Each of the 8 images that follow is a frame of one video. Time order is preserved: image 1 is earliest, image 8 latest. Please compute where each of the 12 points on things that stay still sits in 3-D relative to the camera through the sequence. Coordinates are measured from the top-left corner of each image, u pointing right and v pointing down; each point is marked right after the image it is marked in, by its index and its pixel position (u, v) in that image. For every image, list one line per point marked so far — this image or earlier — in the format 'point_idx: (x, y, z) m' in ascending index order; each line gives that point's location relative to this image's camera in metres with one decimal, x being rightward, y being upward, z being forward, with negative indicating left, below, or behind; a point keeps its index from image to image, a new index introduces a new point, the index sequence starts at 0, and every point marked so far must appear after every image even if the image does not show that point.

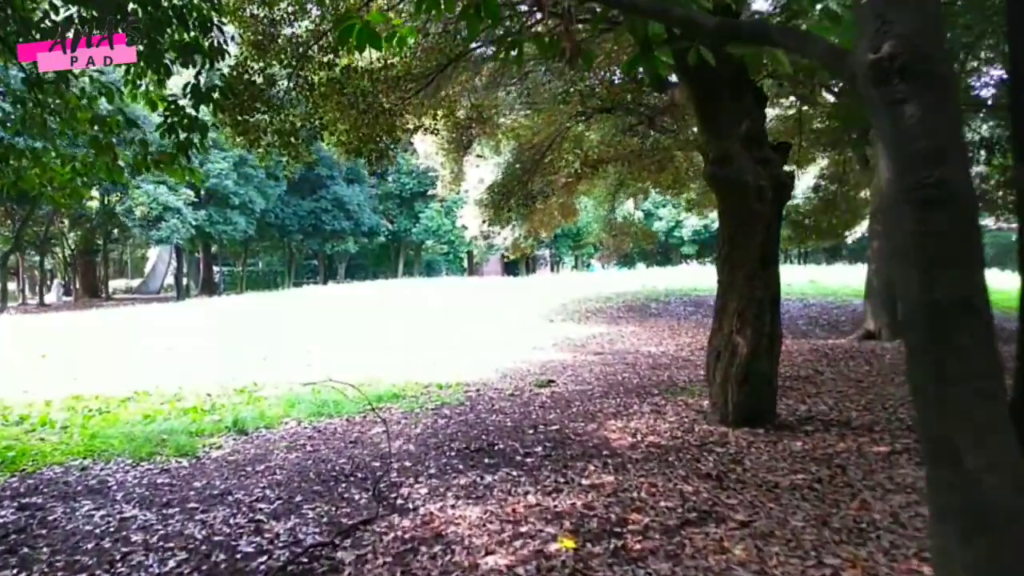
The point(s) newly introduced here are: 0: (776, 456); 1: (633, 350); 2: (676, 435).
0: (+2.0, -1.2, +5.6) m
1: (+1.9, -1.0, +12.2) m
2: (+1.3, -1.2, +6.1) m
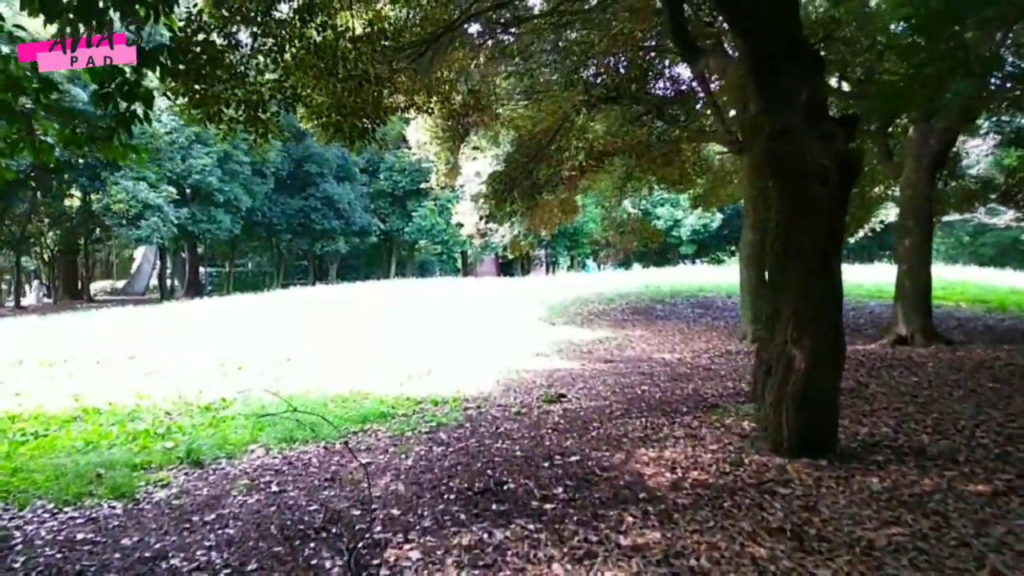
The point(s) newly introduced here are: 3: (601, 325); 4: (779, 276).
0: (+2.0, -1.3, +4.5) m
1: (+2.0, -1.0, +11.1) m
2: (+1.4, -1.2, +5.0) m
3: (+1.8, -0.8, +15.9) m
4: (+1.9, +0.1, +5.5) m
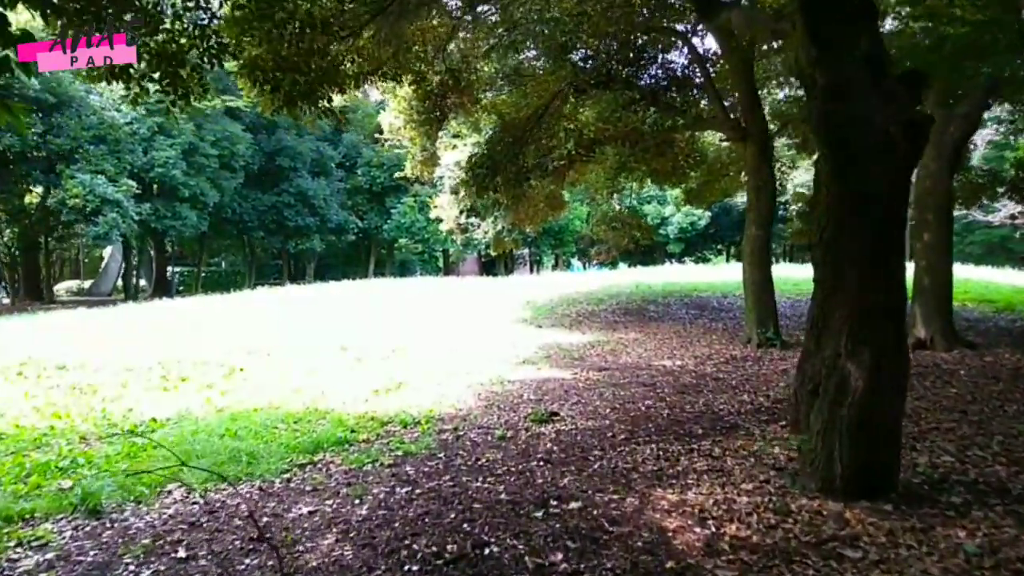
0: (+2.0, -1.3, +3.4) m
1: (+1.7, -1.0, +10.0) m
2: (+1.3, -1.2, +3.9) m
3: (+1.5, -0.8, +14.8) m
4: (+1.8, +0.1, +4.4) m
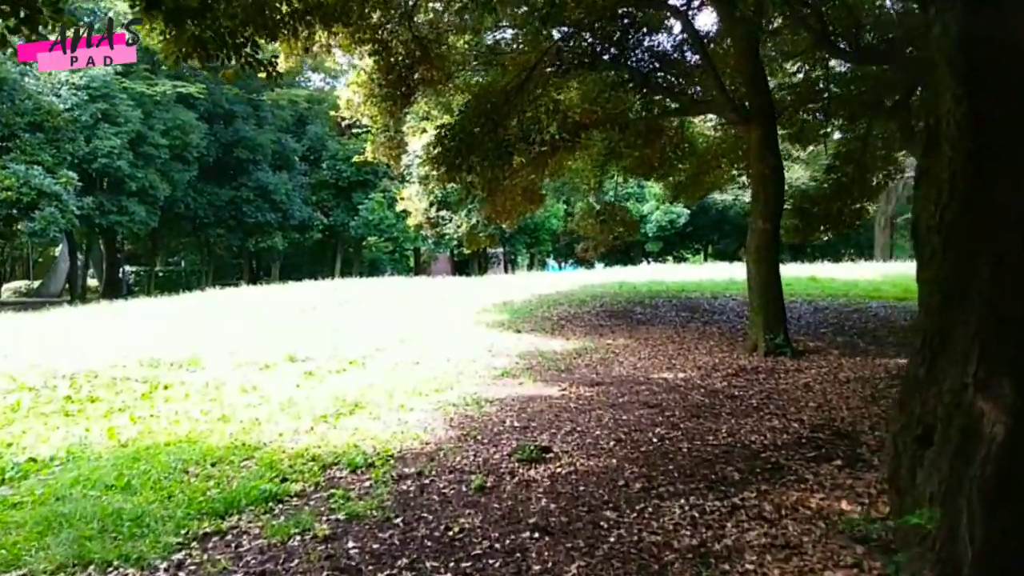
0: (+1.9, -1.3, +2.0) m
1: (+1.5, -1.0, +8.6) m
2: (+1.3, -1.2, +2.5) m
3: (+1.1, -0.8, +13.4) m
4: (+1.8, +0.1, +3.0) m
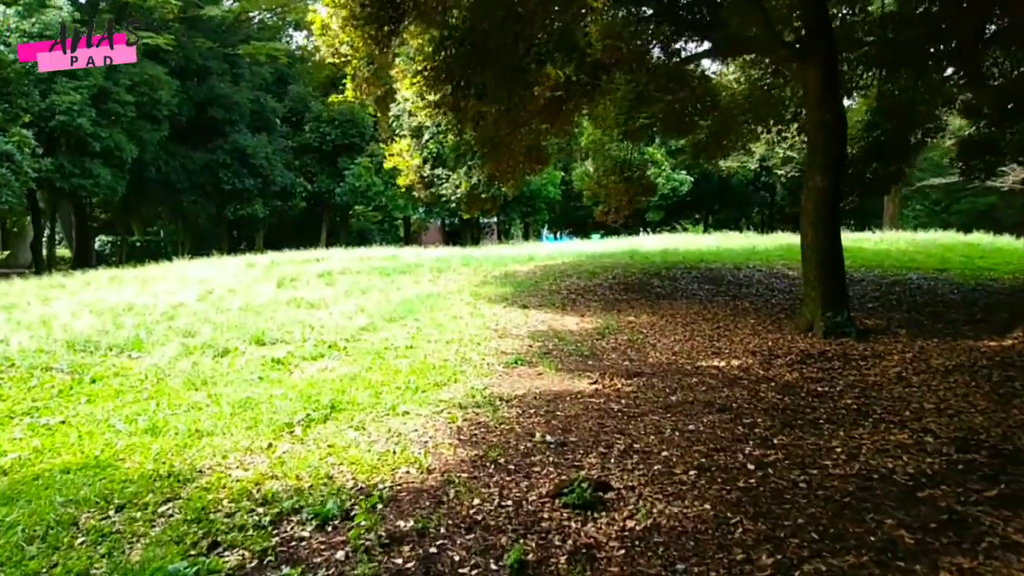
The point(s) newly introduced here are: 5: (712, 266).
0: (+2.2, -1.2, +0.4) m
1: (+1.6, -0.7, +7.0) m
2: (+1.5, -1.1, +0.9) m
3: (+1.1, -0.3, +11.8) m
4: (+2.0, +0.2, +1.4) m
5: (+4.1, +0.5, +15.5) m
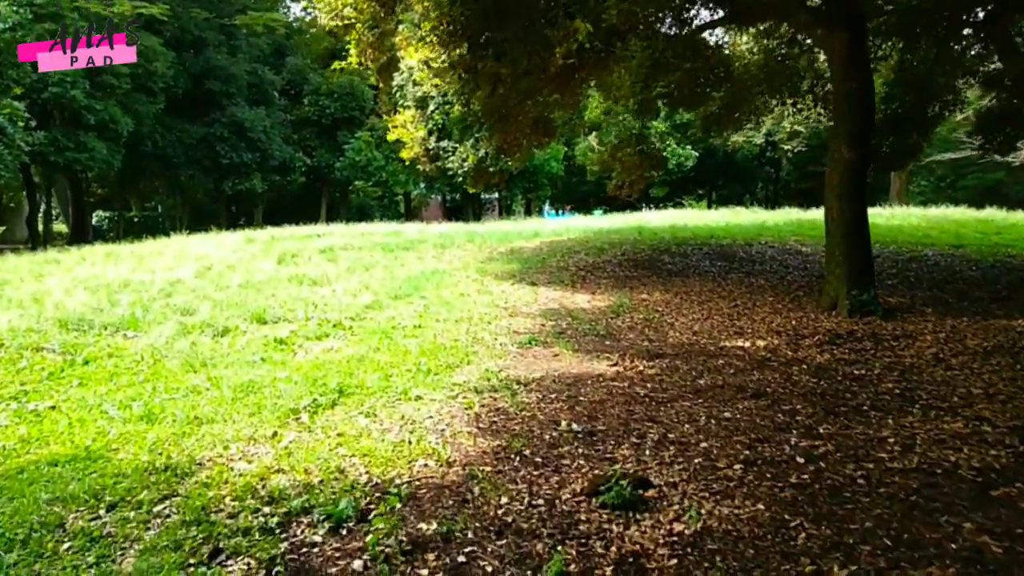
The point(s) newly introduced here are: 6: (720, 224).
0: (+2.3, -1.2, +0.1) m
1: (+1.8, -0.5, +6.6) m
2: (+1.7, -1.1, +0.6) m
3: (+1.3, 0.0, +11.4) m
4: (+2.2, +0.2, +1.0) m
5: (+4.2, +0.9, +15.2) m
6: (+5.0, +1.5, +18.2) m
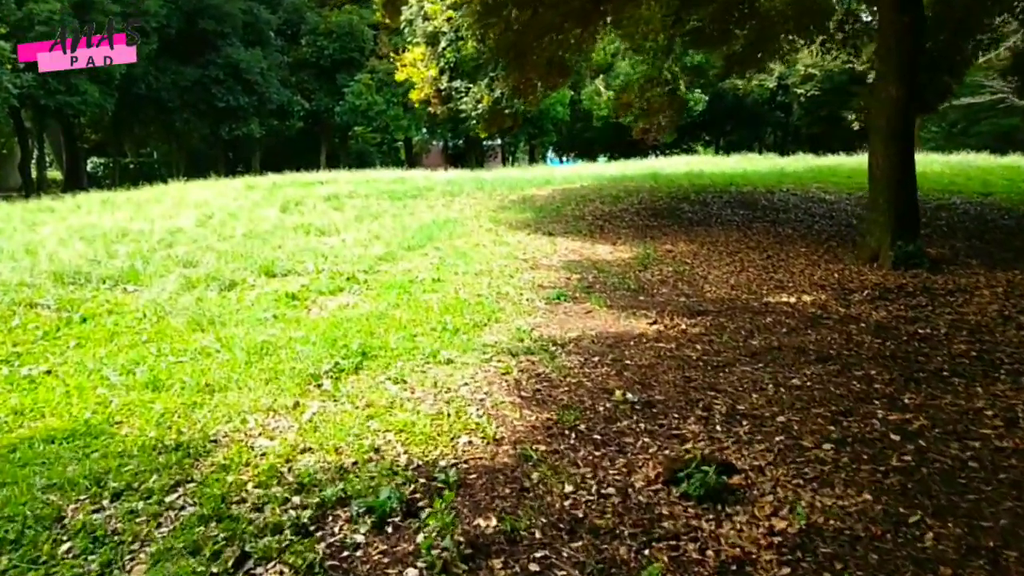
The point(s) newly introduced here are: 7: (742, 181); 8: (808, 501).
0: (+2.6, -1.3, -0.3) m
1: (+2.0, -0.1, +6.2) m
2: (+1.9, -1.2, +0.2) m
3: (+1.5, +0.8, +10.9) m
4: (+2.4, +0.2, +0.5) m
5: (+4.5, +1.9, +14.6) m
6: (+5.3, +2.7, +17.6) m
7: (+4.7, +2.2, +15.5) m
8: (+1.0, -0.7, +2.7) m
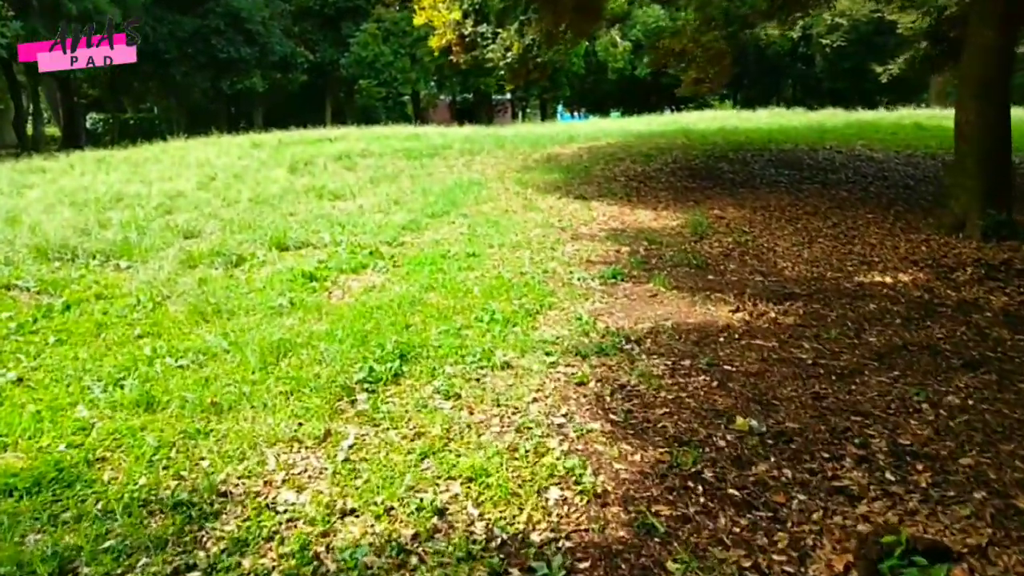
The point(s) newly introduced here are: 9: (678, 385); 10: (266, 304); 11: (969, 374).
0: (+2.9, -1.5, -1.1) m
1: (+2.4, 0.0, +5.3) m
2: (+2.2, -1.3, -0.6) m
3: (+1.9, +1.2, +10.0) m
4: (+2.8, 0.0, -0.3) m
5: (+4.9, +2.5, +13.6) m
6: (+5.7, +3.5, +16.5) m
7: (+5.1, +2.9, +14.5) m
8: (+1.4, -0.8, +1.9) m
9: (+0.7, -0.4, +3.5) m
10: (-1.5, -0.1, +4.8) m
11: (+2.2, -0.4, +3.6) m
